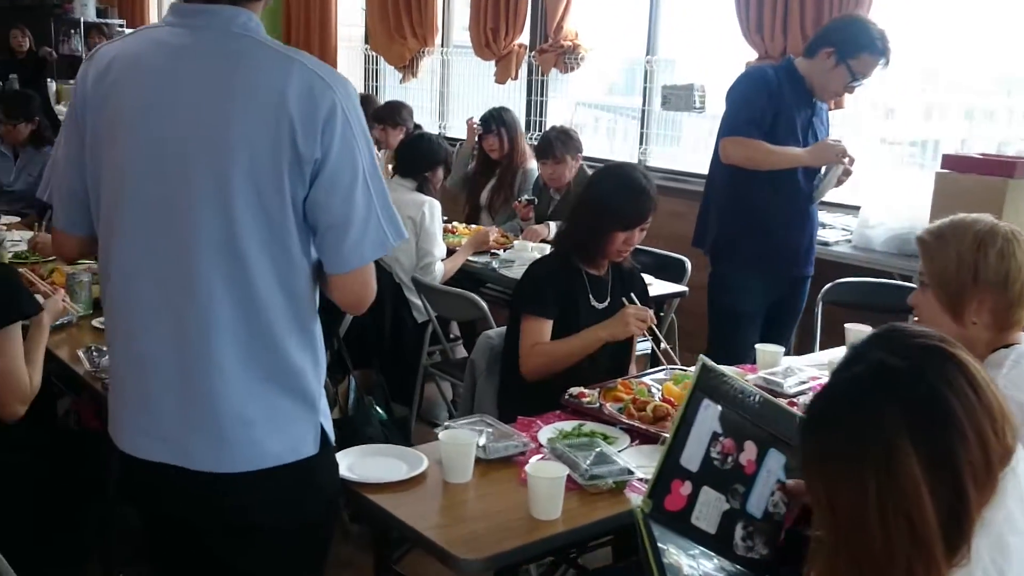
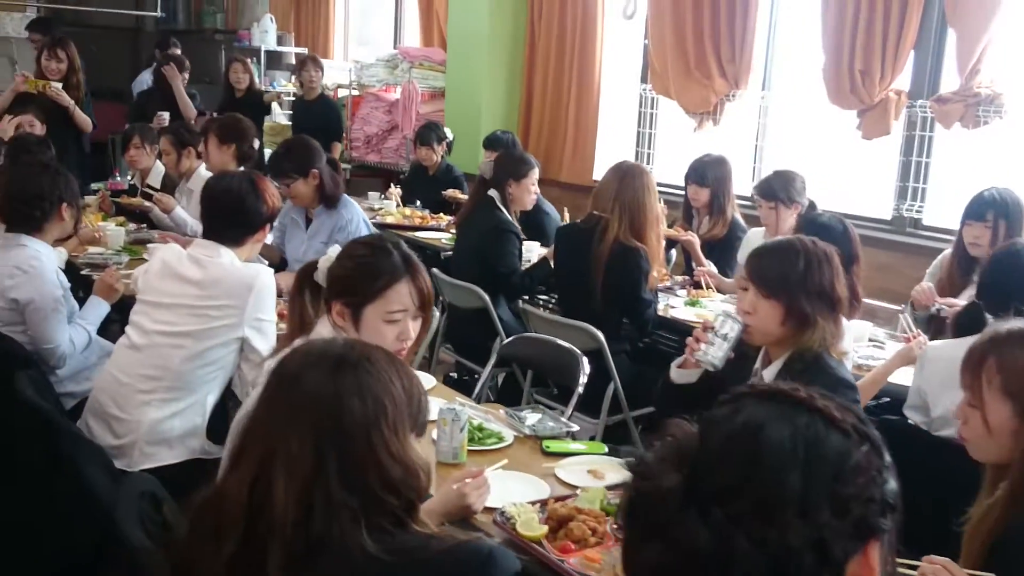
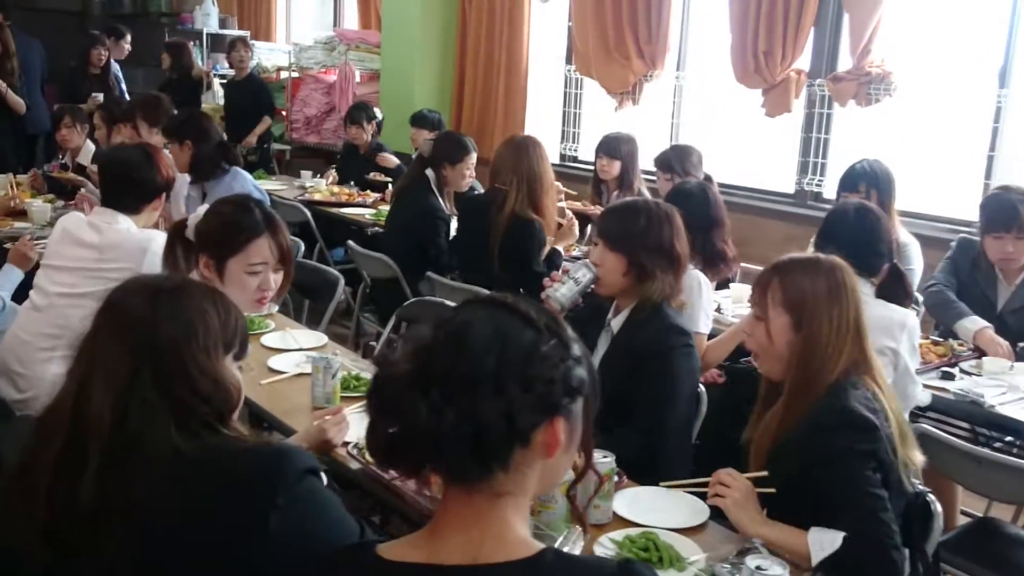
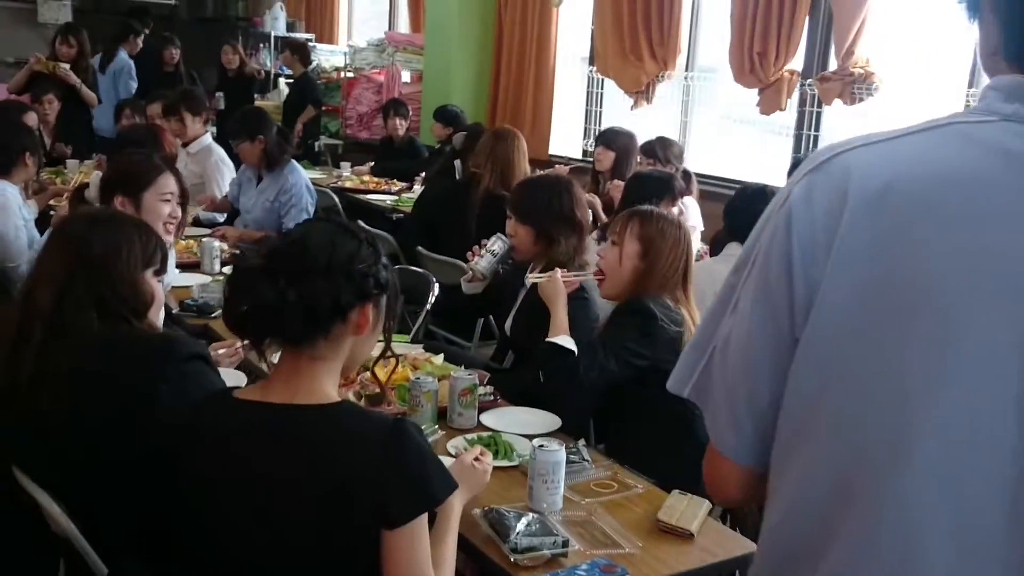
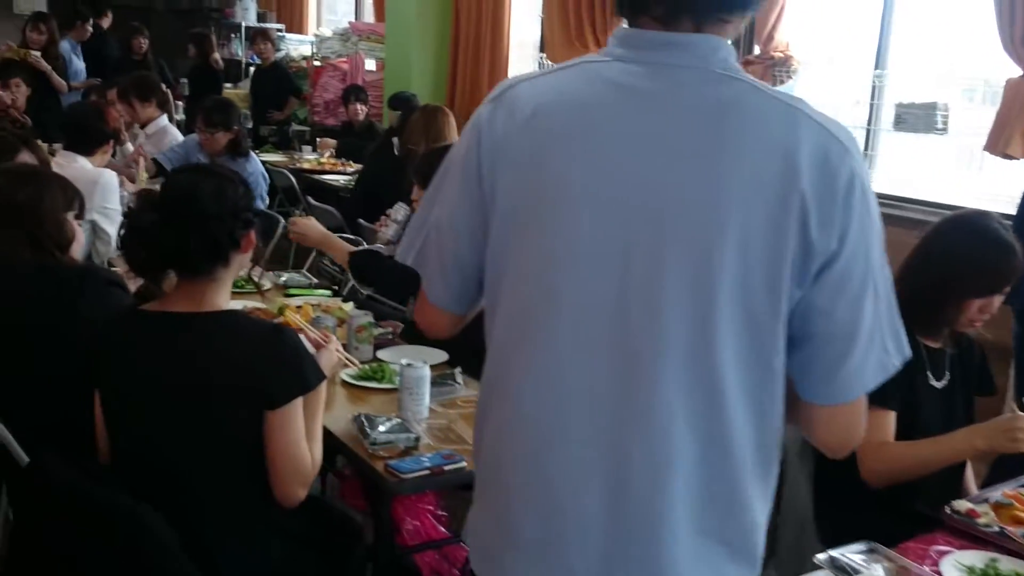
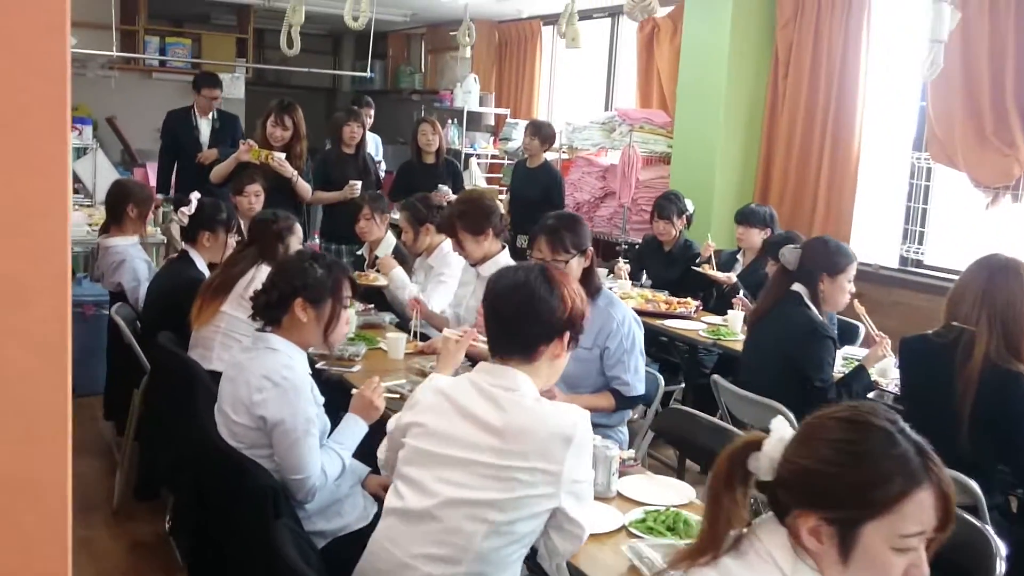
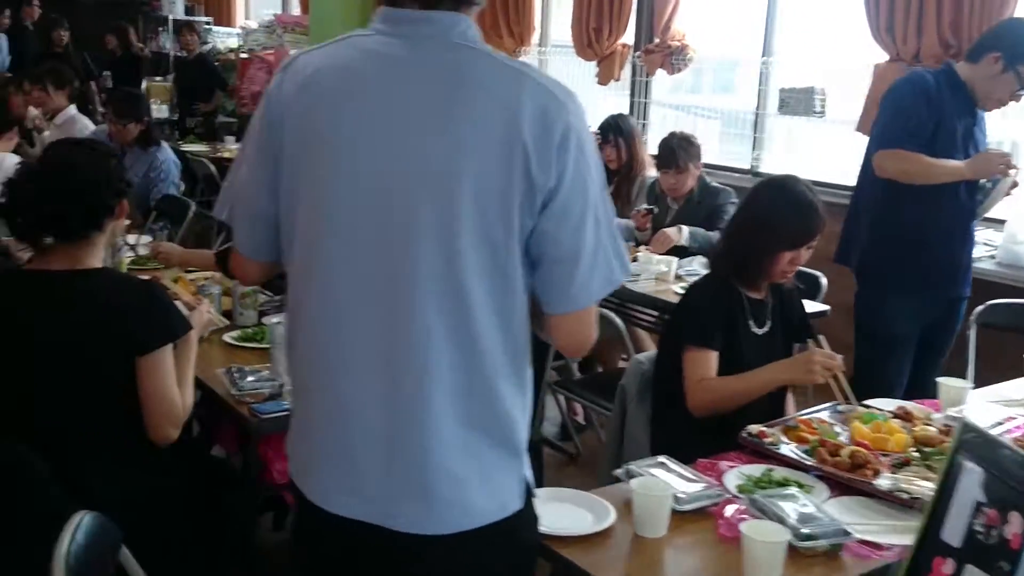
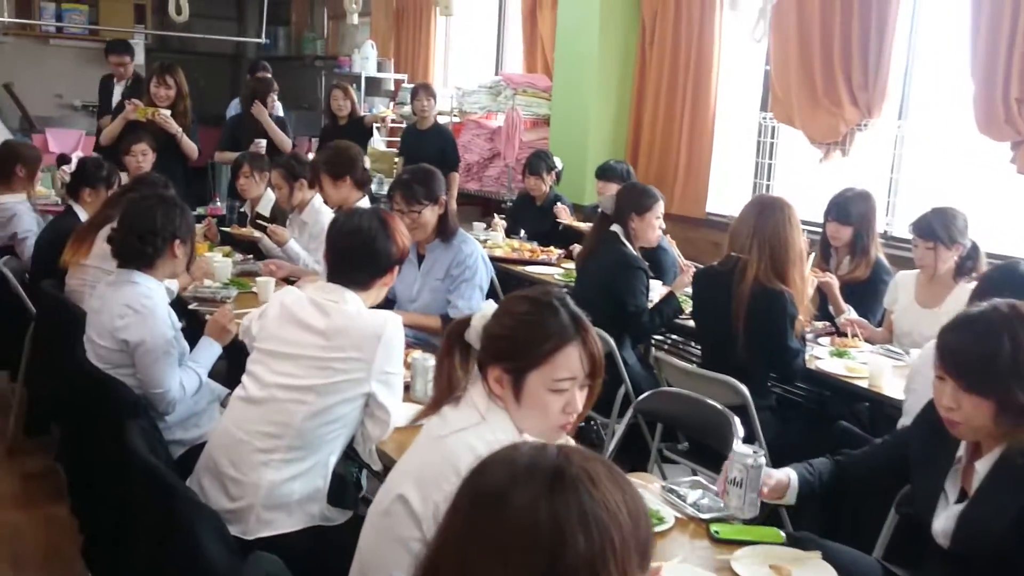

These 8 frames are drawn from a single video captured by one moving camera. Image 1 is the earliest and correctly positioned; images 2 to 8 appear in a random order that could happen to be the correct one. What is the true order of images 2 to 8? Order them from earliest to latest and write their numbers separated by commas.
7, 5, 4, 3, 2, 8, 6
